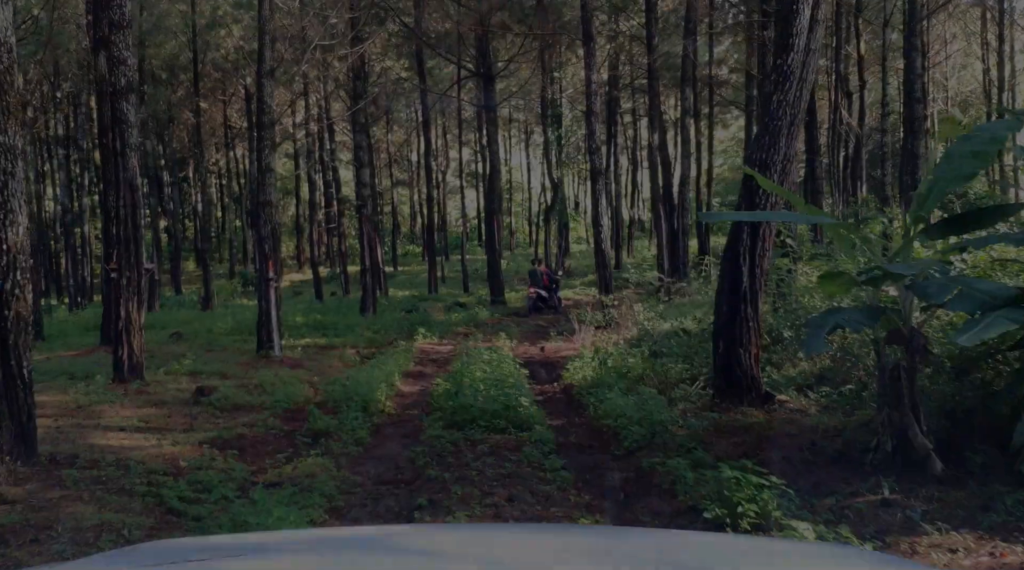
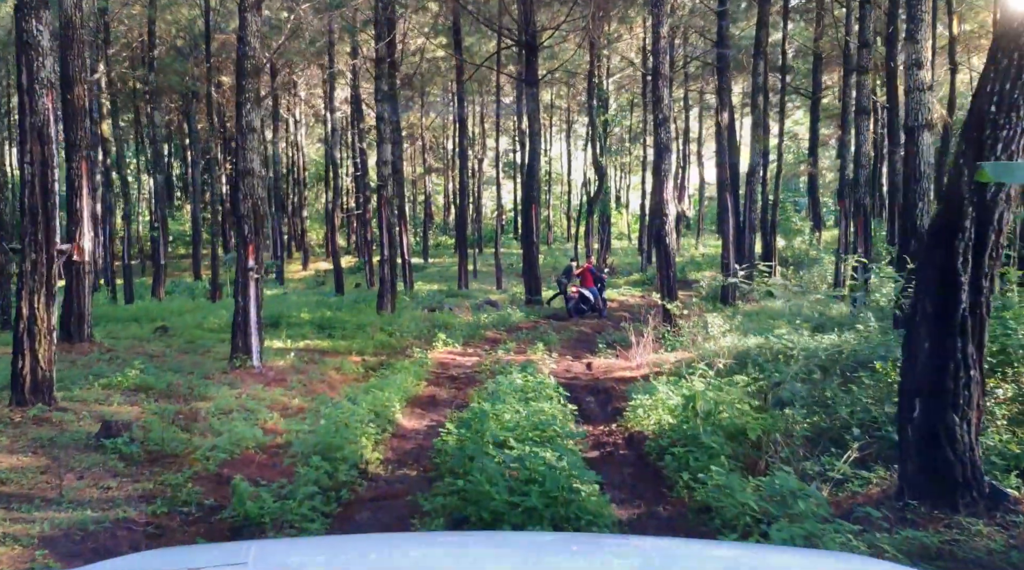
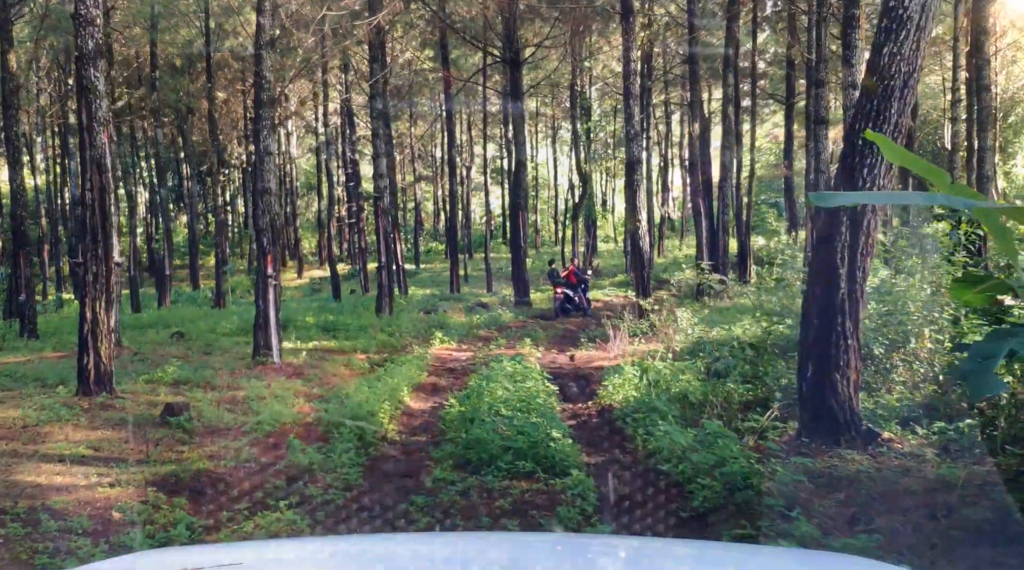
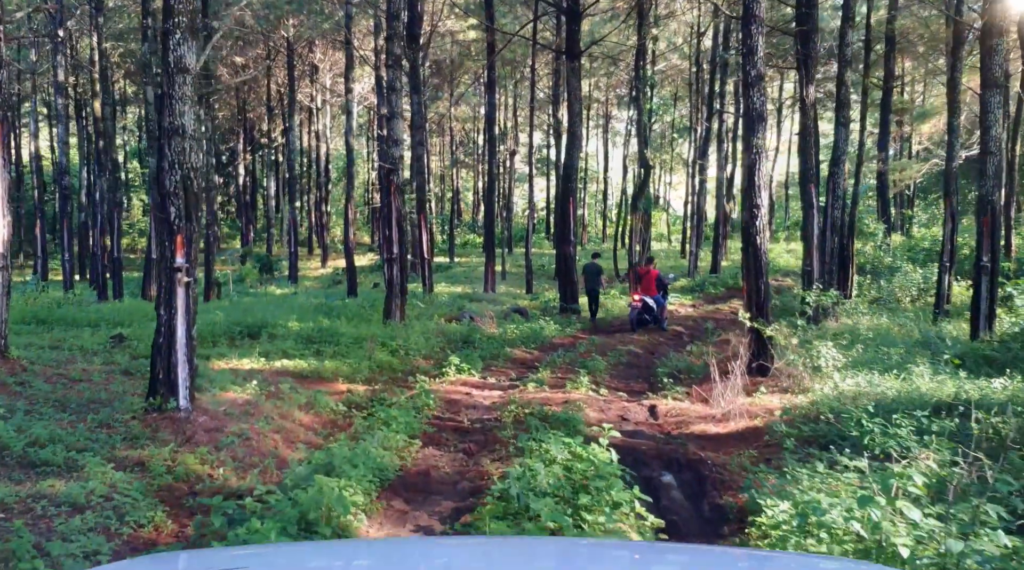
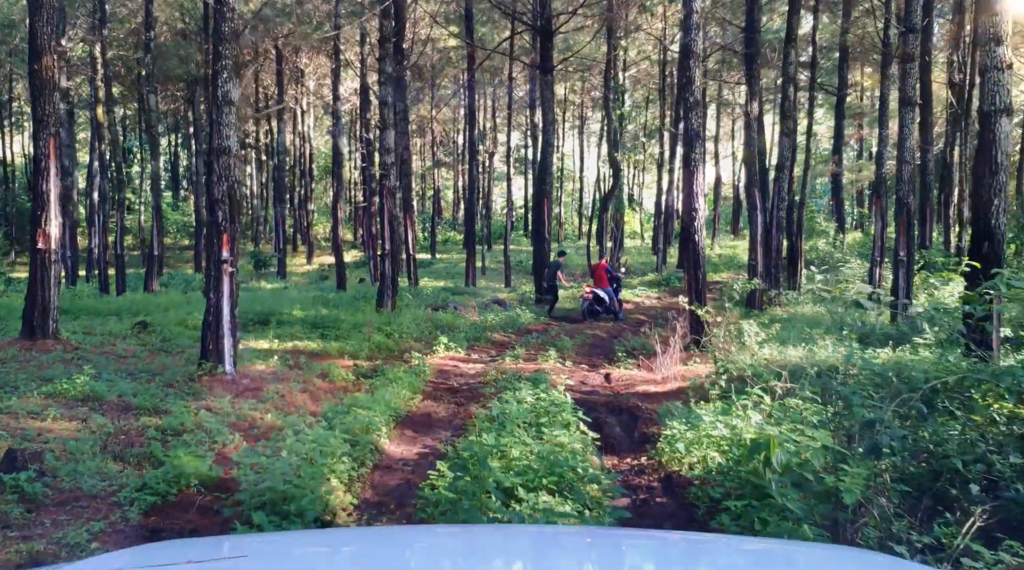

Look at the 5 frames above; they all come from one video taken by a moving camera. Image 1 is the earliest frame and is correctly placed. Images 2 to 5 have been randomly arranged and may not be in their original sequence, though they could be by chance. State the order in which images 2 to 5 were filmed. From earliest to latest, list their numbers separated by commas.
3, 2, 5, 4
